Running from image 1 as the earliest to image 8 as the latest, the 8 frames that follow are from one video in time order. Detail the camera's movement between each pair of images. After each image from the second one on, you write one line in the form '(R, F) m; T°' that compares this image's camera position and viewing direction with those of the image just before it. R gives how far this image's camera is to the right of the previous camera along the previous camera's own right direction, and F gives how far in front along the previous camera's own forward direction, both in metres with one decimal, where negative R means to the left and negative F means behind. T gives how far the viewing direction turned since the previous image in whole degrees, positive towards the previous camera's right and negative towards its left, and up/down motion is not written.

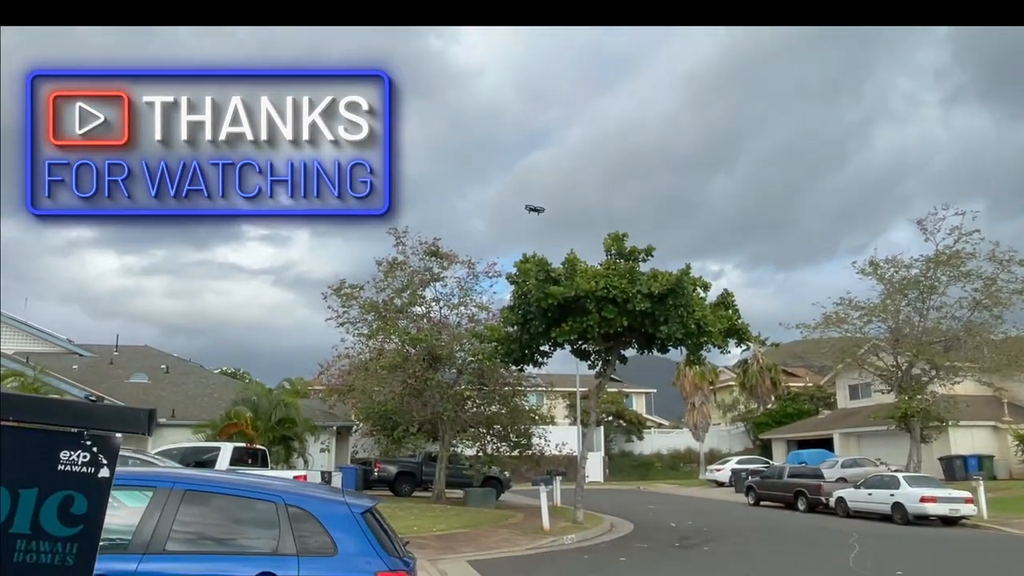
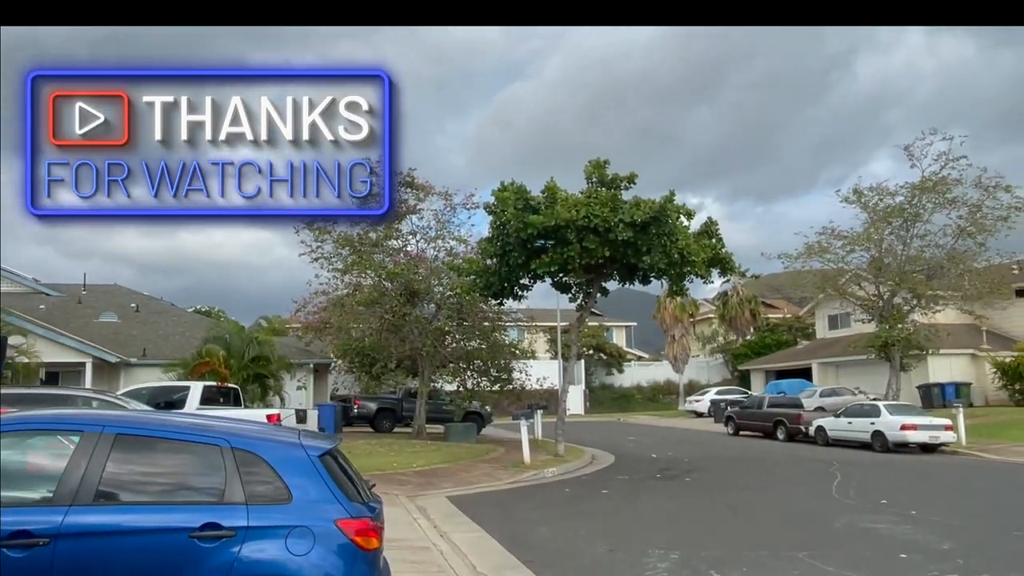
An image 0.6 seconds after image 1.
(+0.1, +0.6) m; +1°
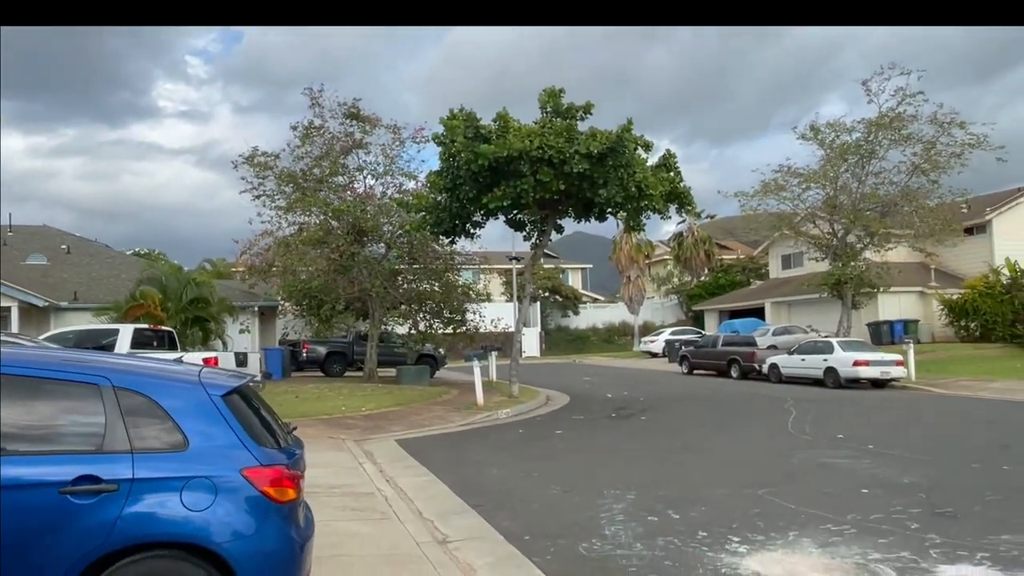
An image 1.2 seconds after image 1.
(+0.1, +0.7) m; +3°
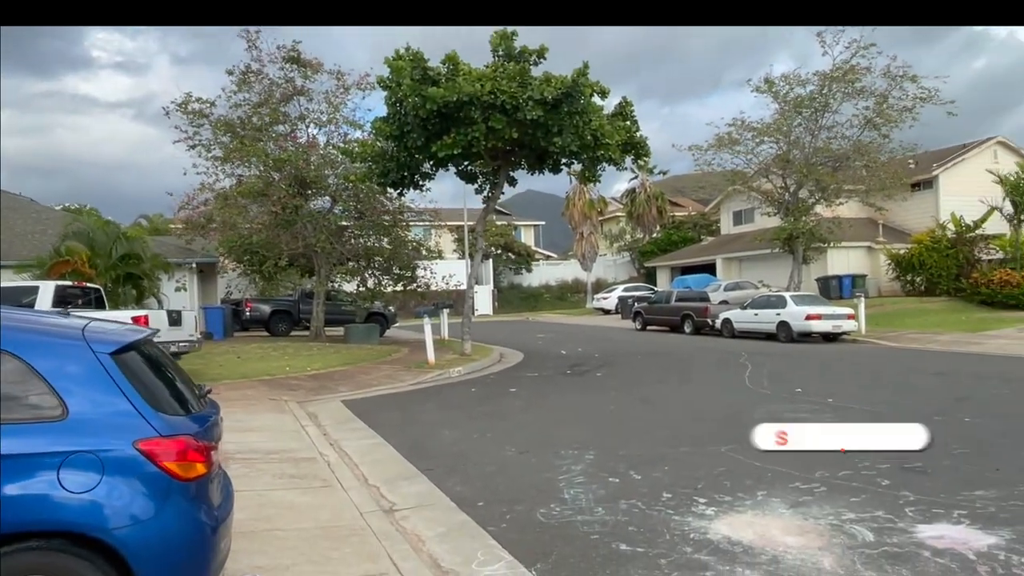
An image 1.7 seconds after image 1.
(0.0, +0.6) m; +4°
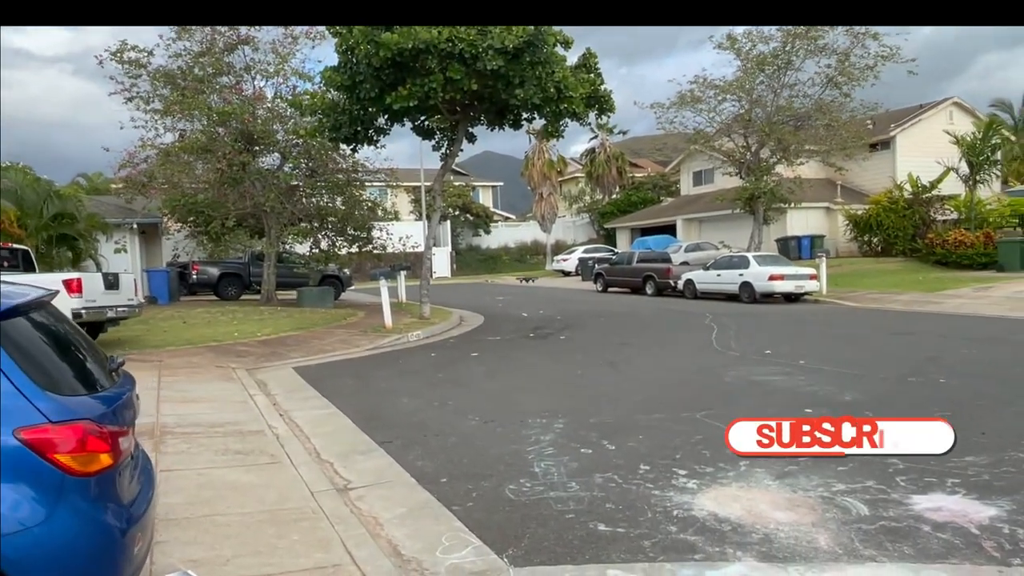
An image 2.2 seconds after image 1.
(-0.1, +0.6) m; +3°
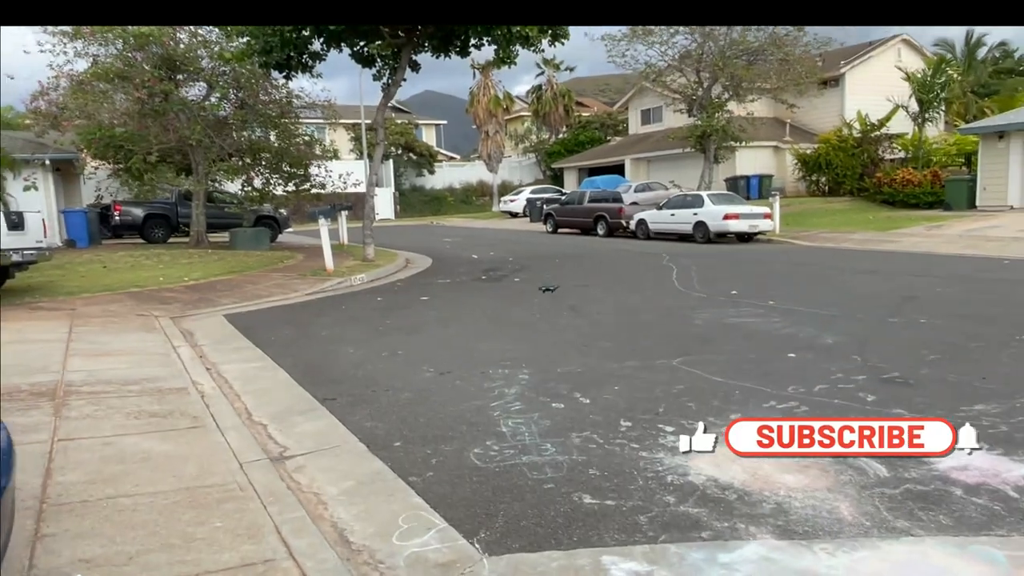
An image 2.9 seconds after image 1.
(-0.1, +0.9) m; +4°
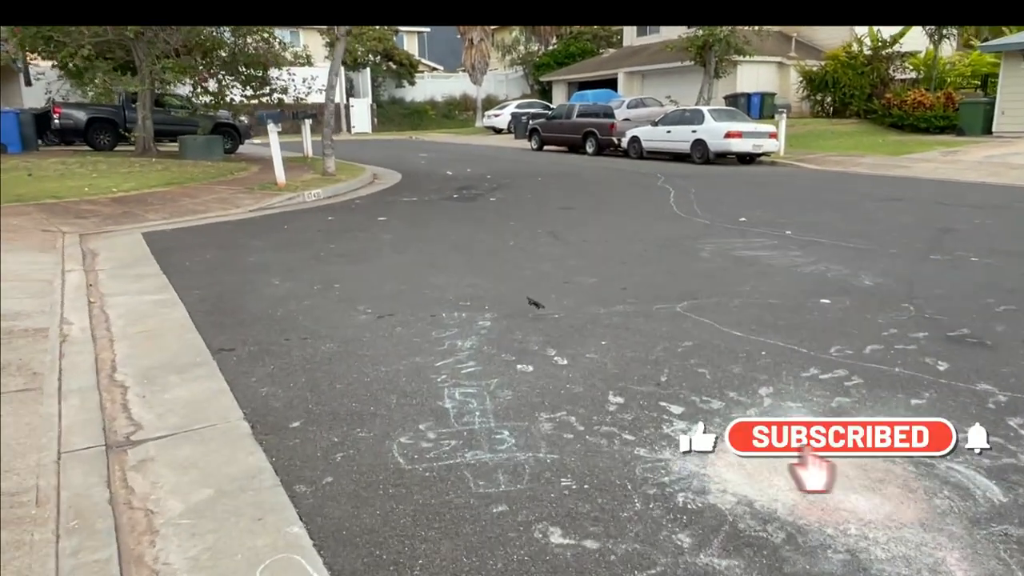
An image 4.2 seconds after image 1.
(+0.2, +1.6) m; +1°
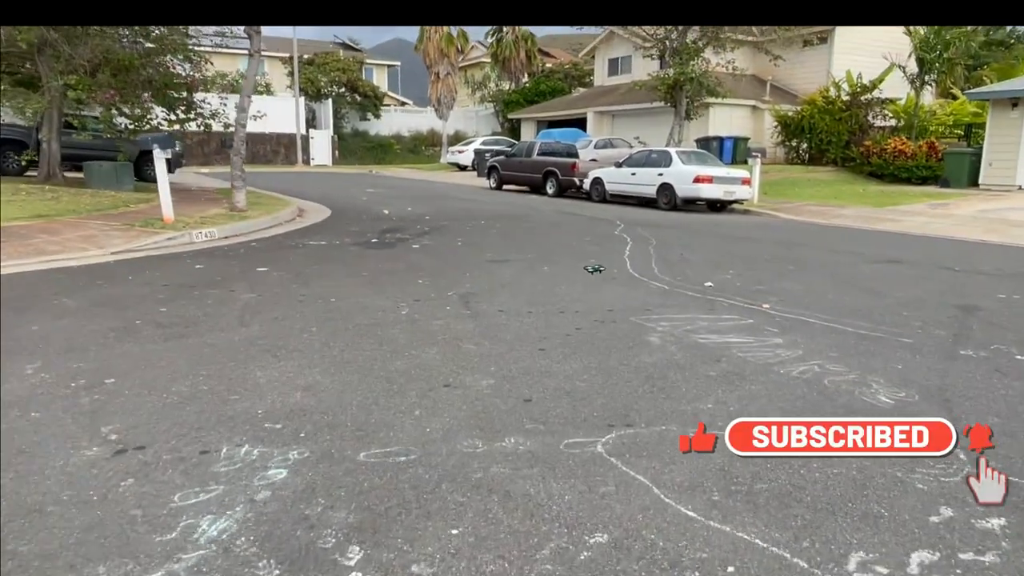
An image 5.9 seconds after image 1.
(+0.7, +2.1) m; +2°
